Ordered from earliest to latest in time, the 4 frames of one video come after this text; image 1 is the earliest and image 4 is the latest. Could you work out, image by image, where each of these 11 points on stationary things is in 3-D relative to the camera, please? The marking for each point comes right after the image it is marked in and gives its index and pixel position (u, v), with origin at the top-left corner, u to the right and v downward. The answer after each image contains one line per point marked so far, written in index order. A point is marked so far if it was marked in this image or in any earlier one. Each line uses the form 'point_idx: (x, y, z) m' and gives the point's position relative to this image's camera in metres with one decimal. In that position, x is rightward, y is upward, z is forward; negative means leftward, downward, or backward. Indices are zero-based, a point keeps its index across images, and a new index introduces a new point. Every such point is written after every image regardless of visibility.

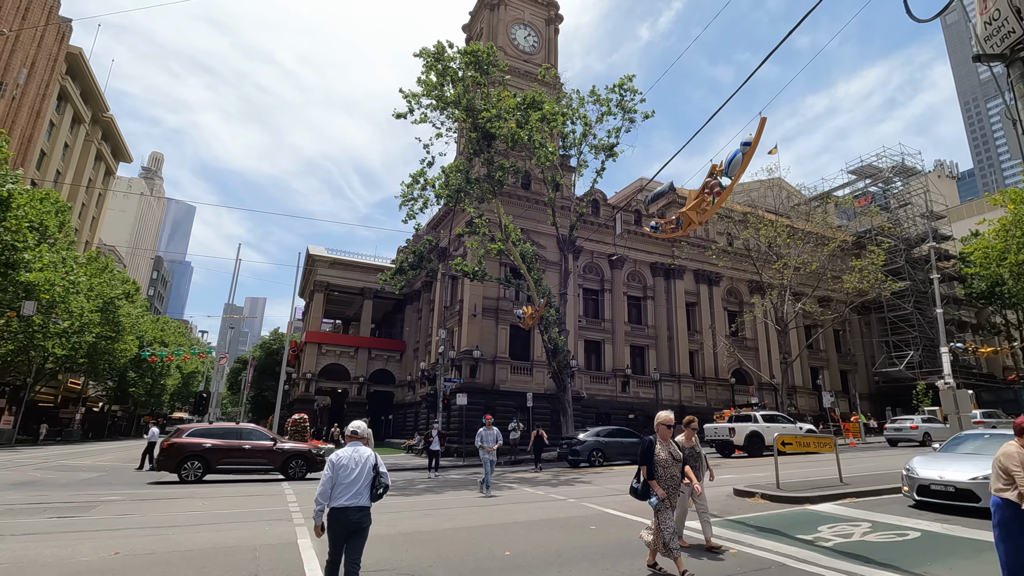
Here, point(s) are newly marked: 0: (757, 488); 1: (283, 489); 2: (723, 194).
0: (+5.0, -4.1, +11.0) m
1: (-5.6, -4.8, +12.7) m
2: (+4.0, +1.8, +10.1) m
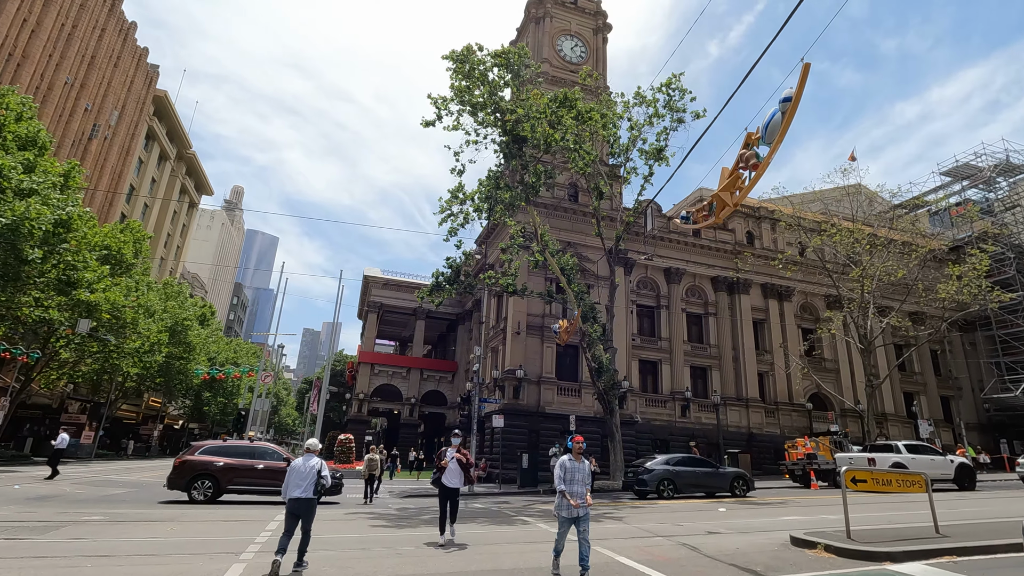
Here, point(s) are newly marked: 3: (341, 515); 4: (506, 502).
0: (+5.0, -4.1, +8.8) m
1: (-5.3, -5.0, +11.7) m
2: (+3.8, +1.9, +8.2) m
3: (-4.0, -5.2, +12.2) m
4: (-0.2, -6.9, +17.3) m
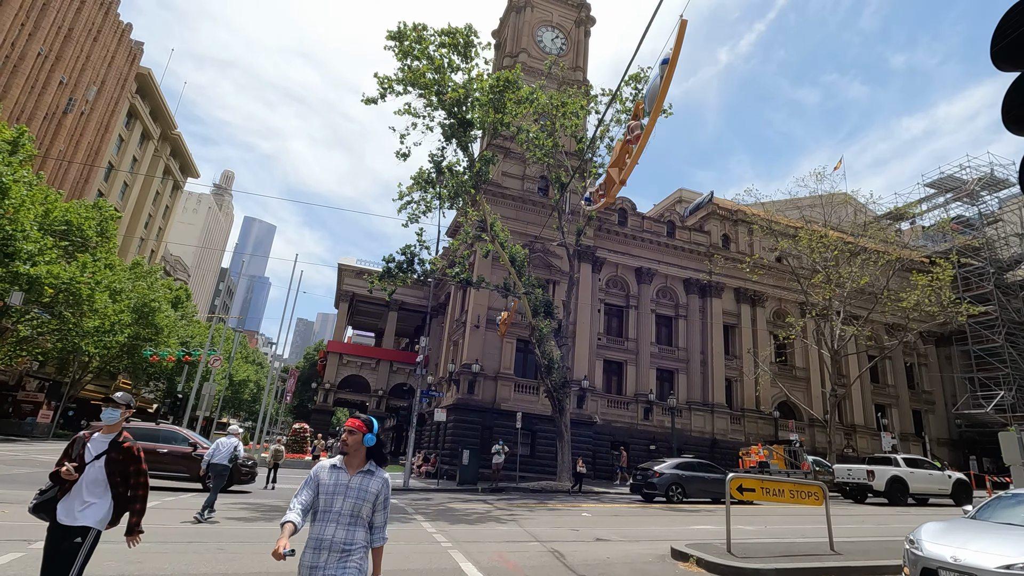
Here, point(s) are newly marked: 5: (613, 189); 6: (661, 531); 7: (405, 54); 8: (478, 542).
0: (+2.8, -3.9, +8.0) m
1: (-7.5, -4.3, +10.9) m
2: (+1.8, +2.1, +7.5) m
3: (-6.3, -4.6, +11.4) m
4: (-2.6, -6.5, +16.6) m
5: (+1.6, +1.6, +8.4) m
6: (+2.8, -4.6, +10.1) m
7: (-3.8, +8.6, +19.6) m
8: (-0.5, -4.2, +8.8) m
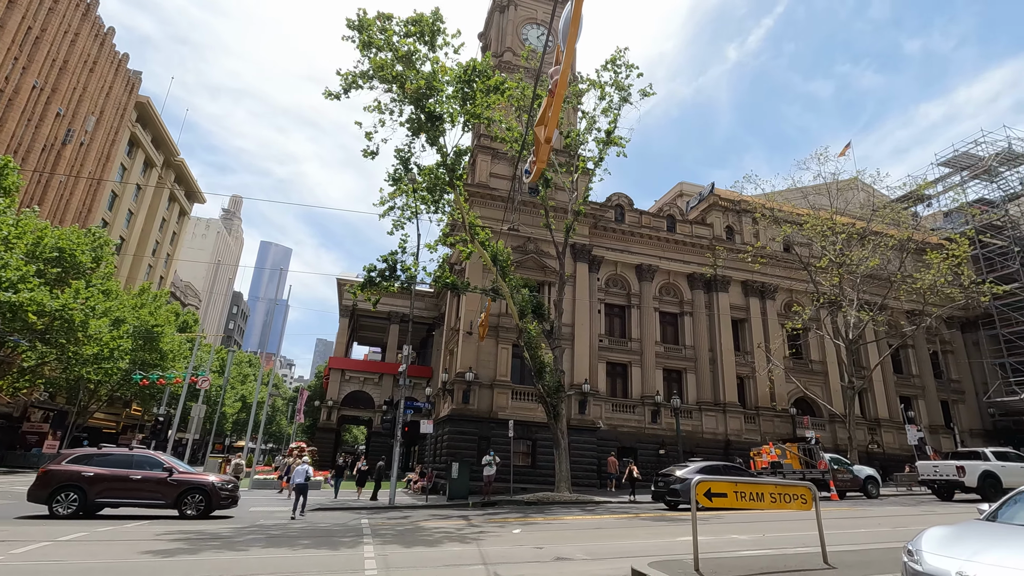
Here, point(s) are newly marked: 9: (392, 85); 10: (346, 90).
0: (+1.9, -3.5, +6.8) m
1: (-8.3, -4.6, +10.0) m
2: (+0.6, +2.4, +6.4) m
3: (-7.0, -4.8, +10.4) m
4: (-3.1, -6.6, +15.4) m
5: (+0.5, +1.8, +7.4) m
6: (+2.1, -4.3, +8.8) m
7: (-5.0, +8.4, +18.8) m
8: (-1.4, -4.0, +7.6) m
9: (-4.2, +7.2, +19.2) m
10: (-6.0, +7.1, +19.4) m
